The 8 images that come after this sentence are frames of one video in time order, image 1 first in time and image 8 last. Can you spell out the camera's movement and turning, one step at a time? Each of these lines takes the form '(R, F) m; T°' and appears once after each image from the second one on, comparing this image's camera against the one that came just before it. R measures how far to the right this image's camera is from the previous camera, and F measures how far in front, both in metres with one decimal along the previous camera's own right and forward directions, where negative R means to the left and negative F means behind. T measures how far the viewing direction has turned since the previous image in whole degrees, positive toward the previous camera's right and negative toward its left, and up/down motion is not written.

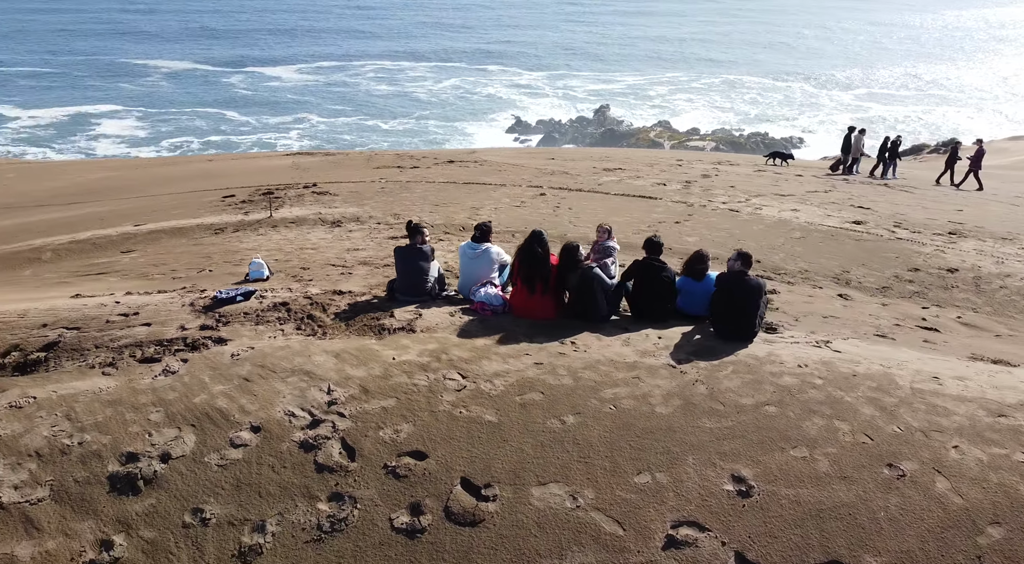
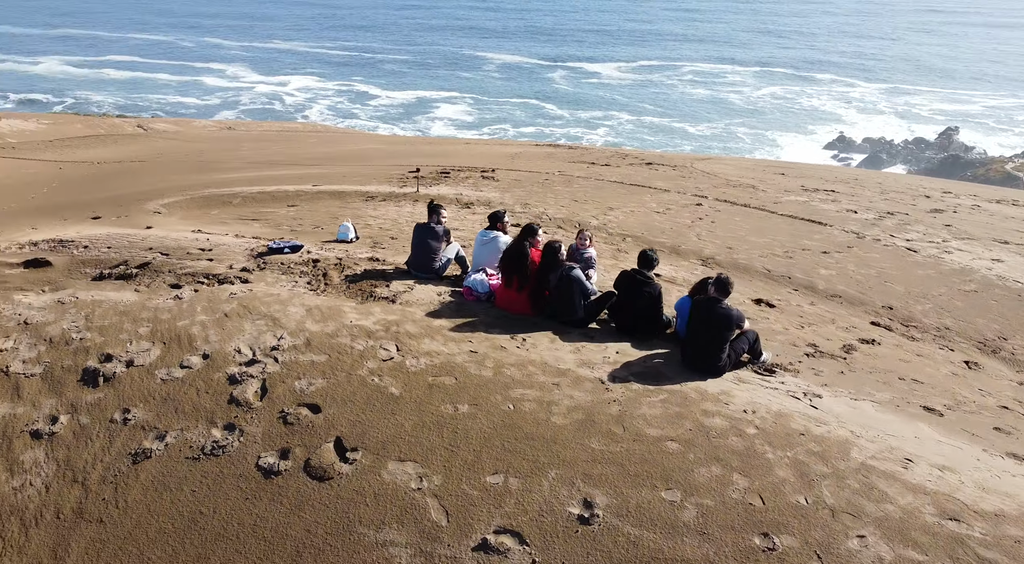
(+2.3, +0.4) m; -19°
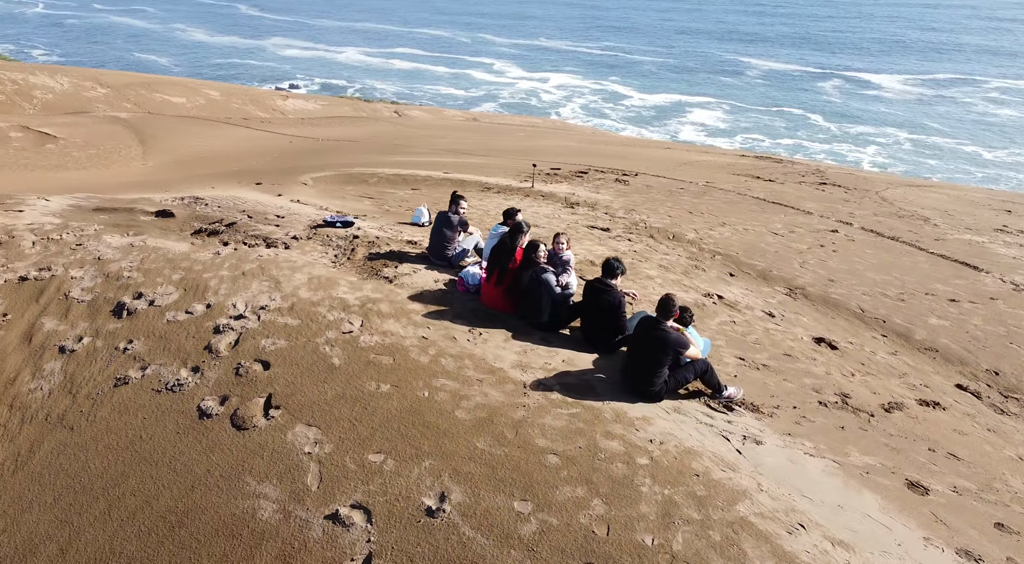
(+1.9, +0.2) m; -15°
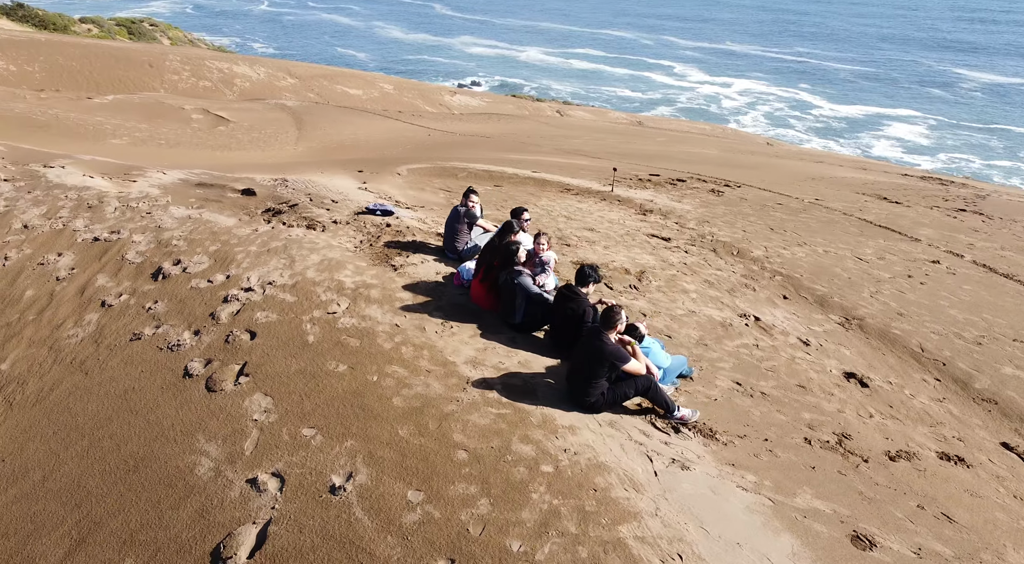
(+1.3, +0.1) m; -11°
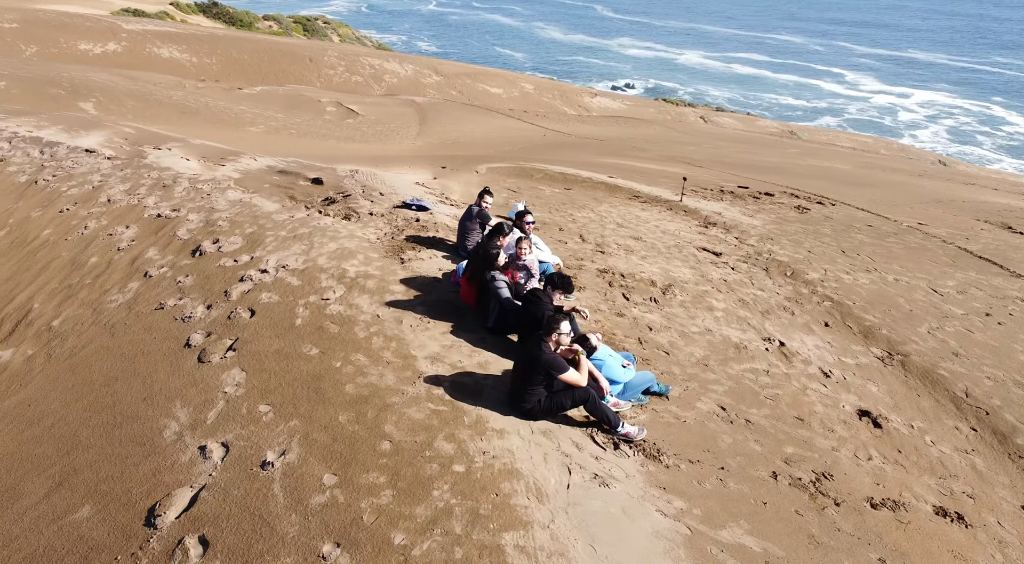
(+1.2, +0.1) m; -9°
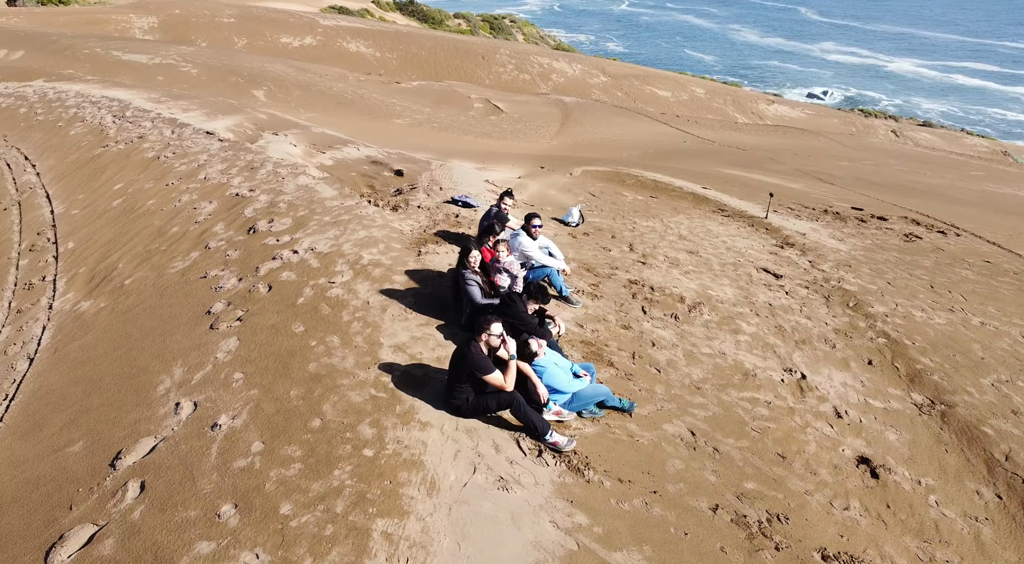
(+1.4, 0.0) m; -11°
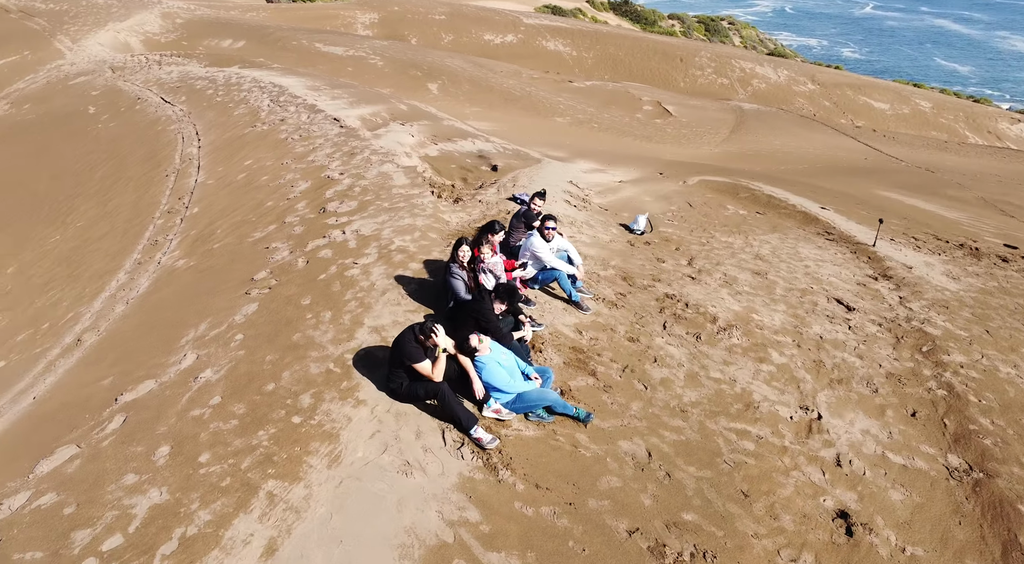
(+1.6, +0.1) m; -13°
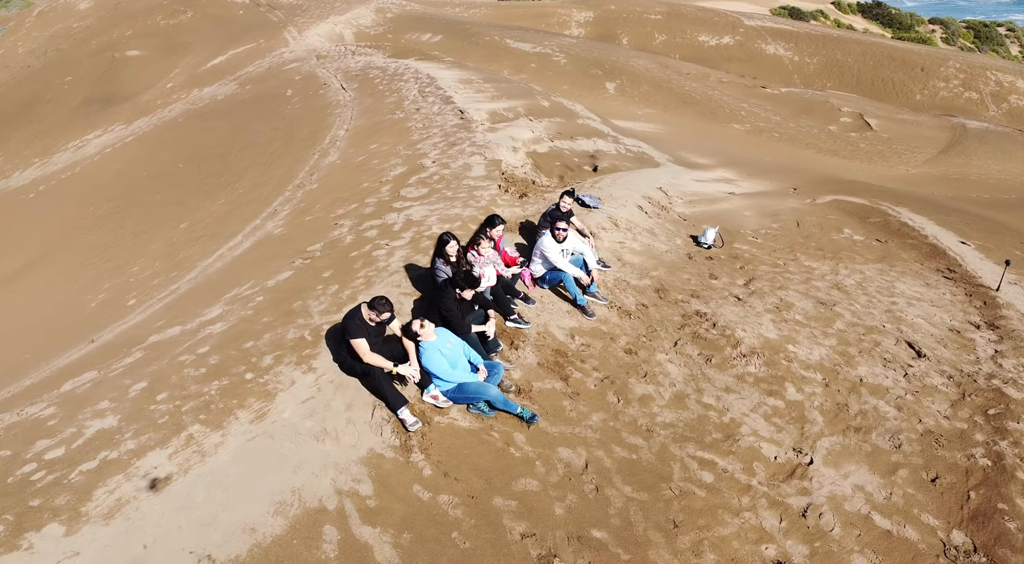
(+1.8, +0.1) m; -14°
